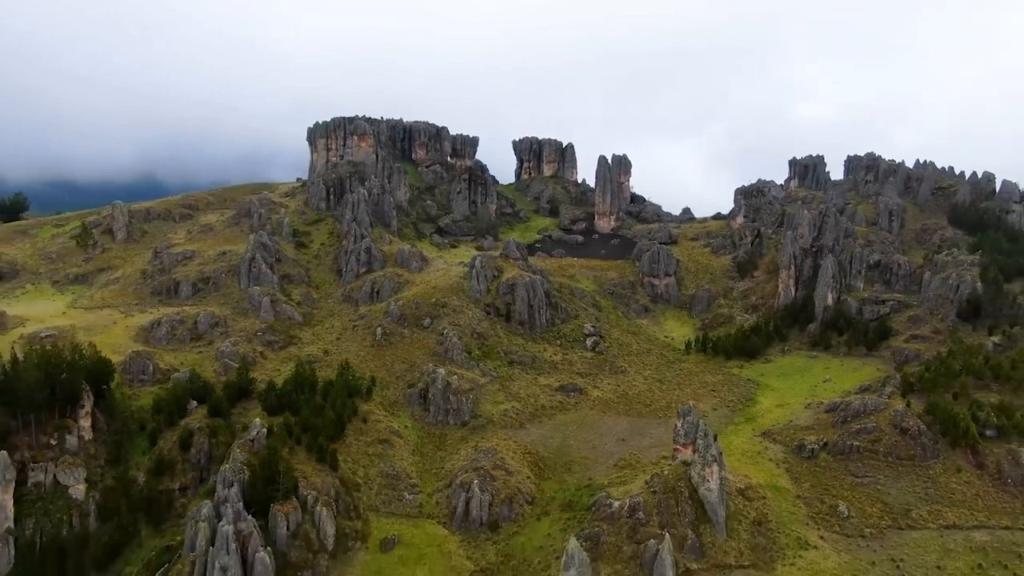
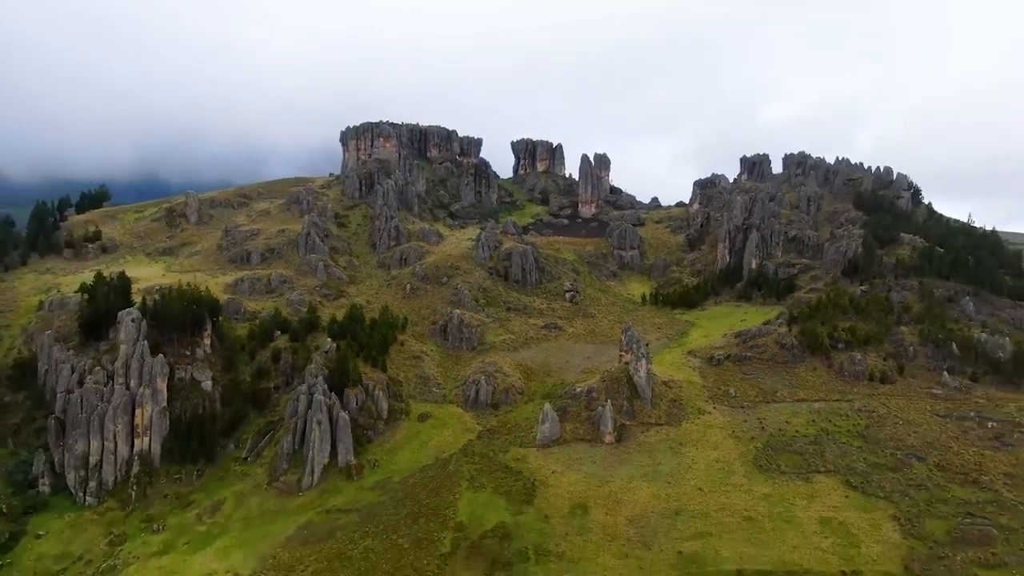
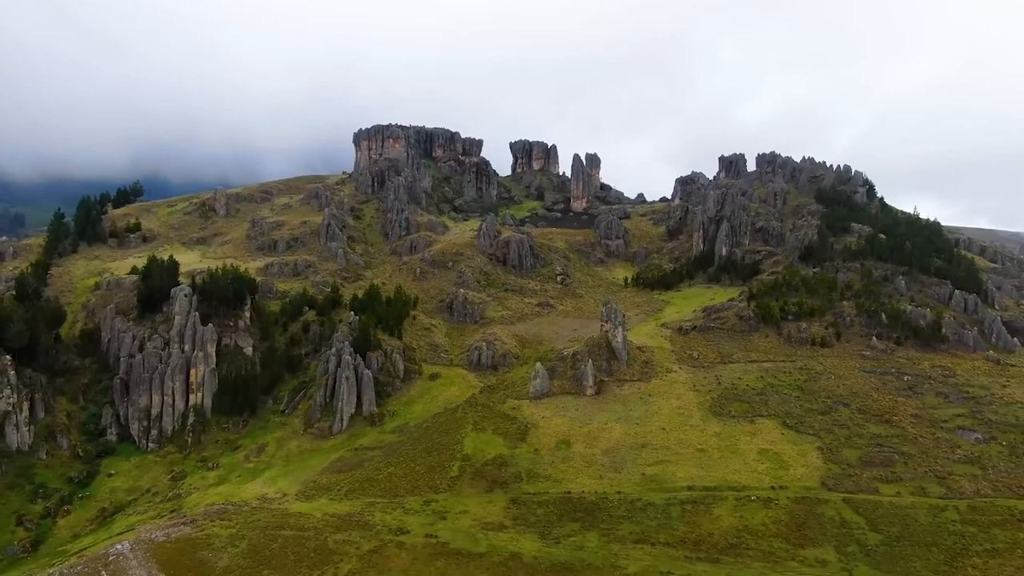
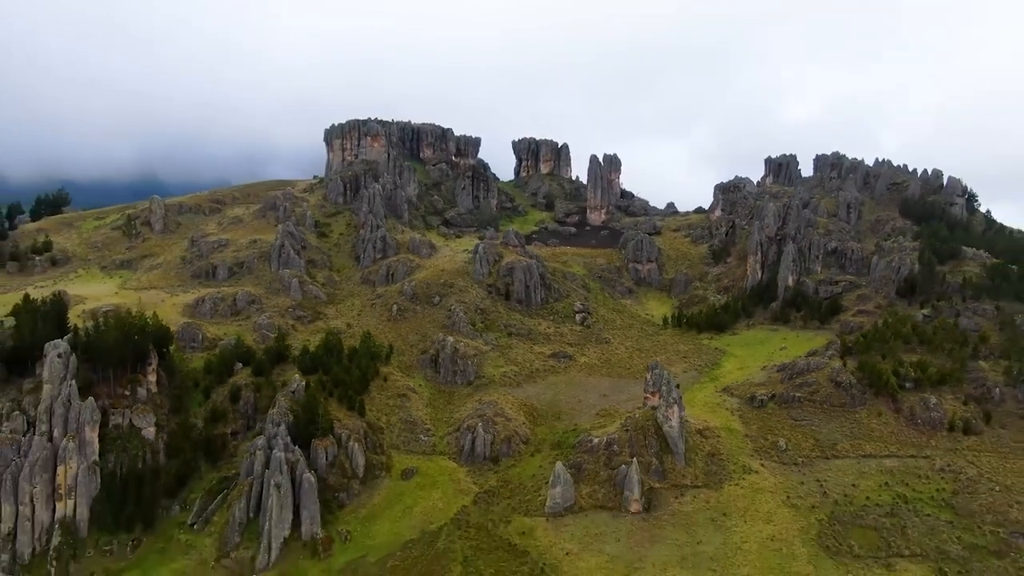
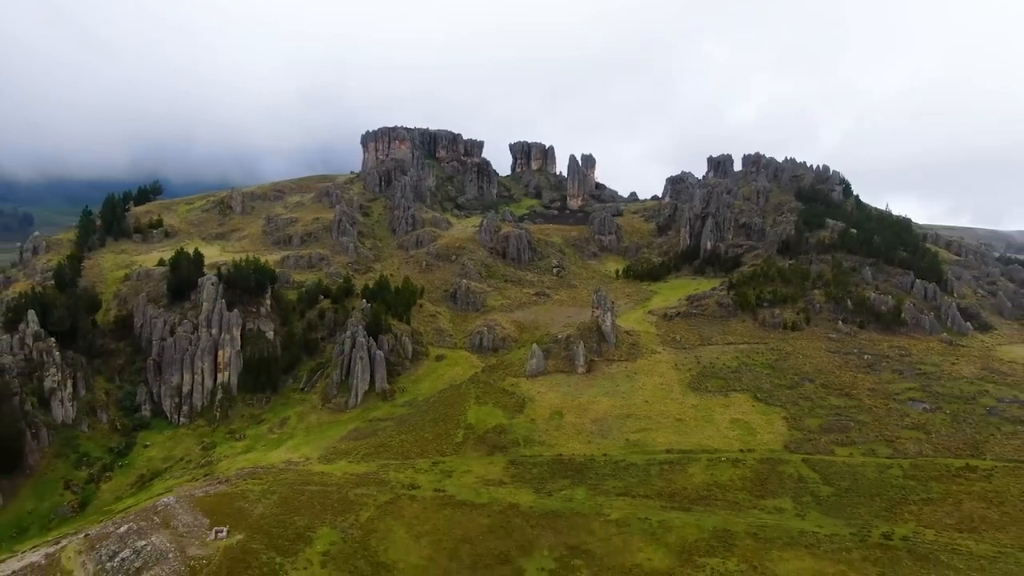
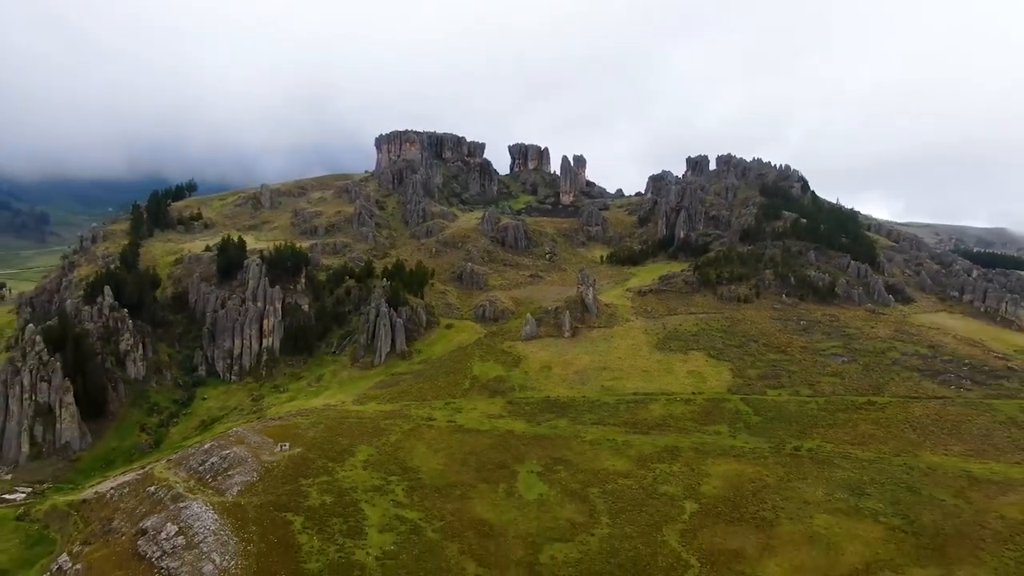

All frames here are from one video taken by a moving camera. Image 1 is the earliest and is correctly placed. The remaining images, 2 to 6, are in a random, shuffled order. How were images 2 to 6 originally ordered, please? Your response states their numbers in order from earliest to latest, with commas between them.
4, 2, 3, 5, 6
